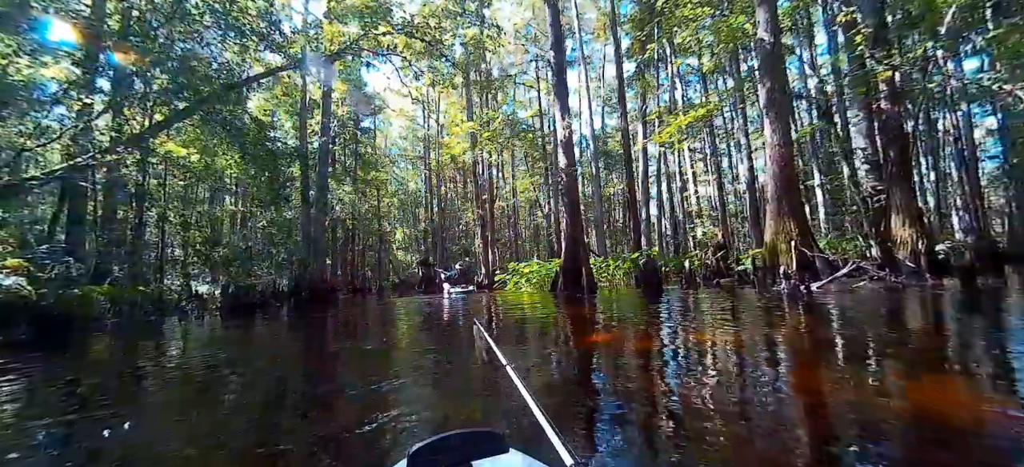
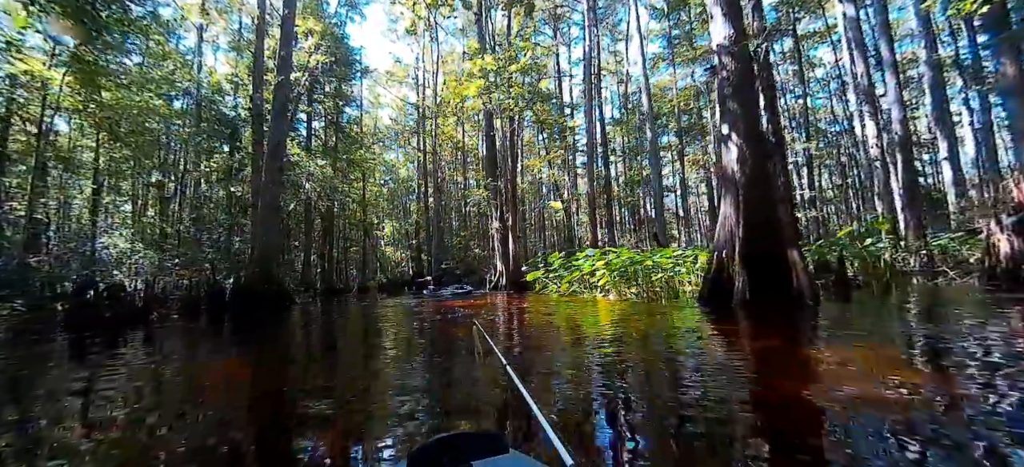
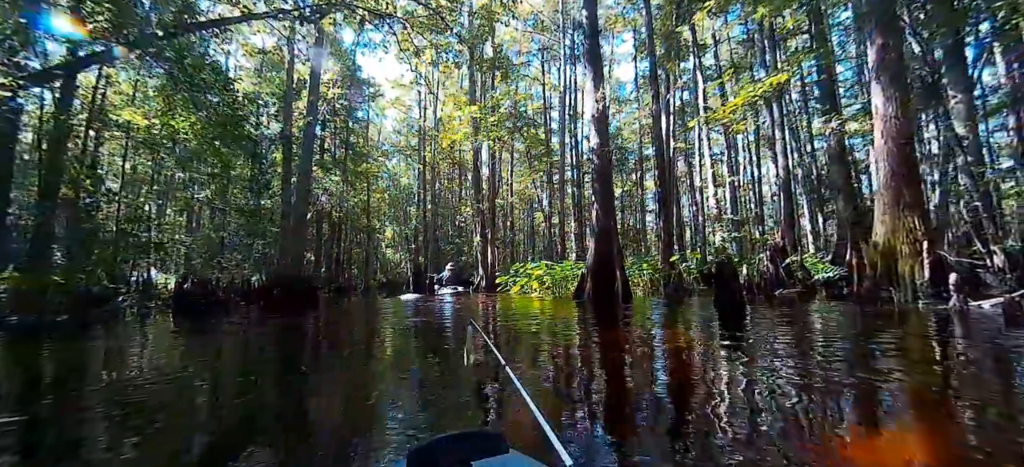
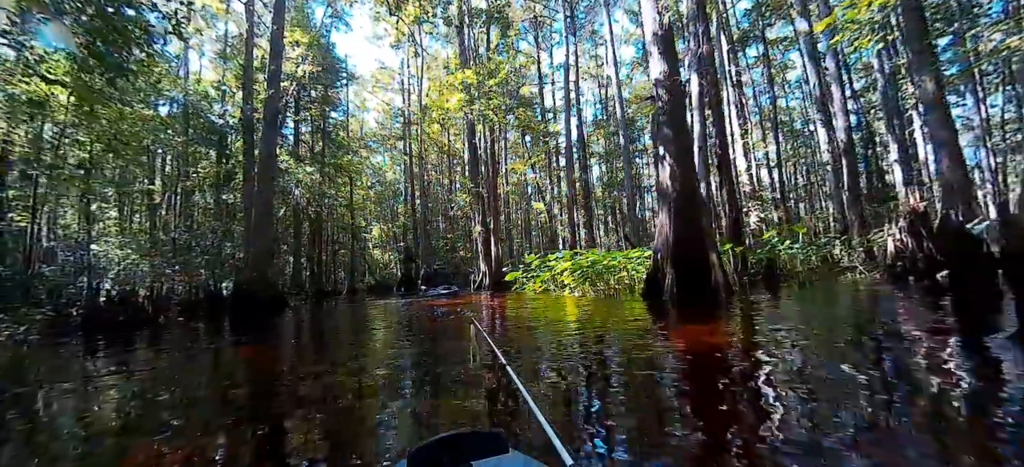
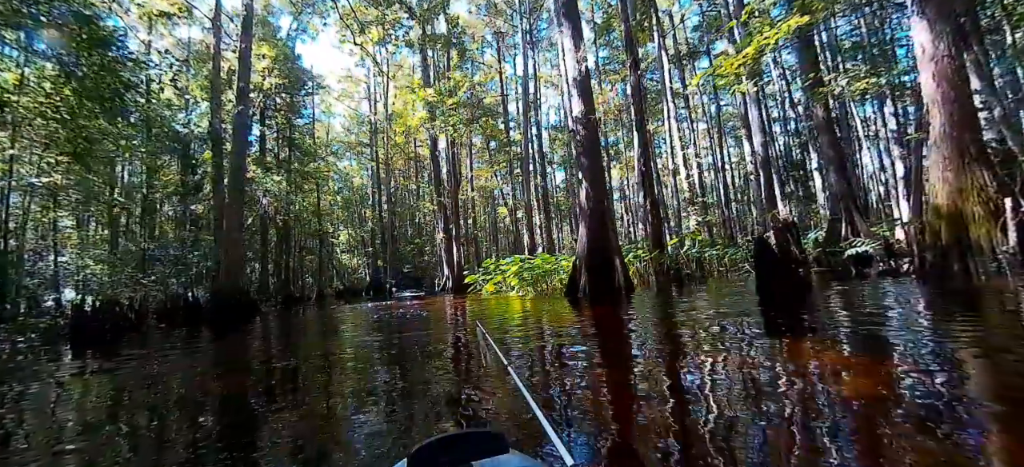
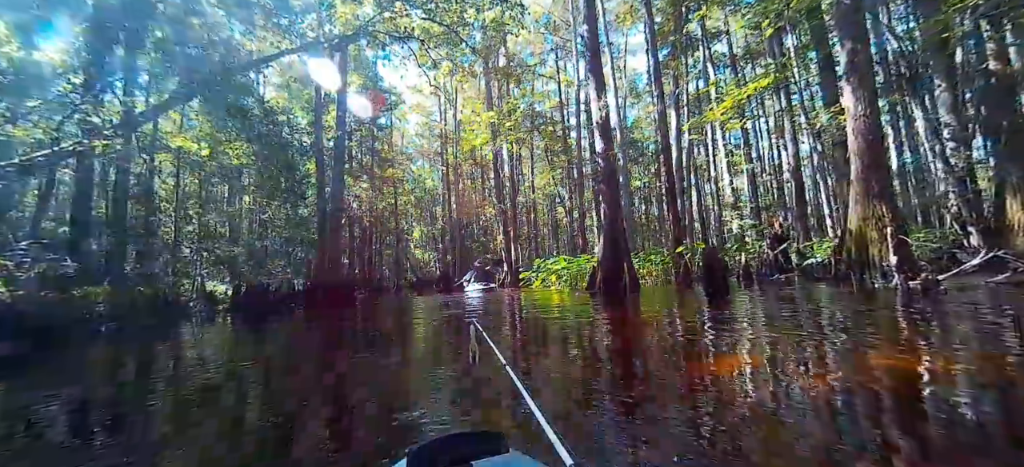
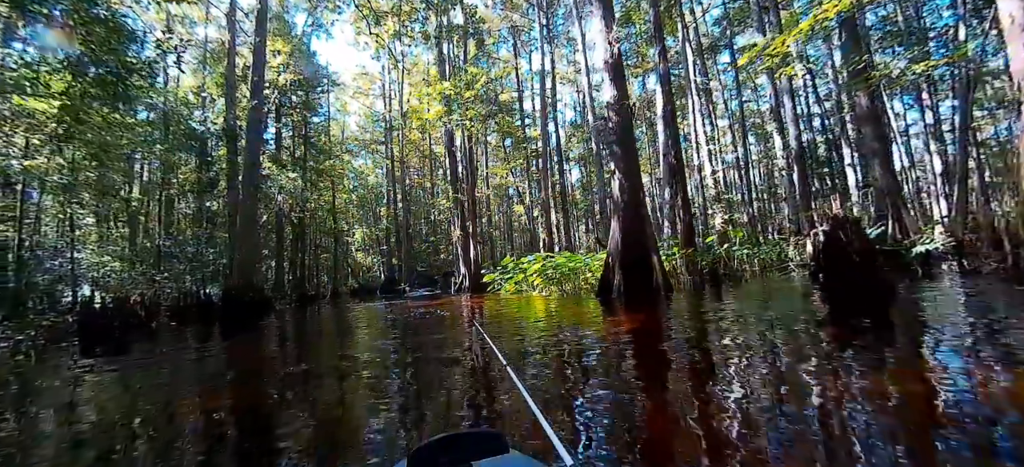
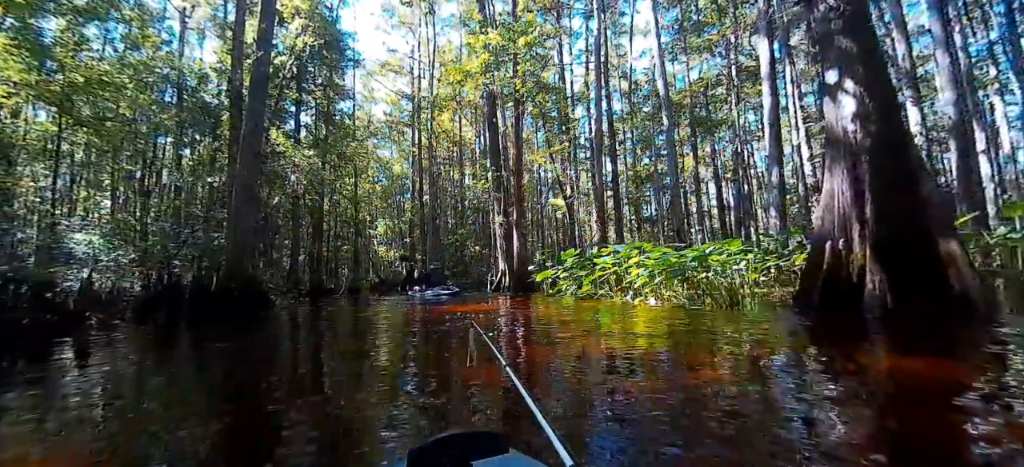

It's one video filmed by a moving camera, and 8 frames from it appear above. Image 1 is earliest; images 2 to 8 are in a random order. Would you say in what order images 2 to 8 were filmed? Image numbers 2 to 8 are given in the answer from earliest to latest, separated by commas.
6, 3, 5, 7, 4, 2, 8
